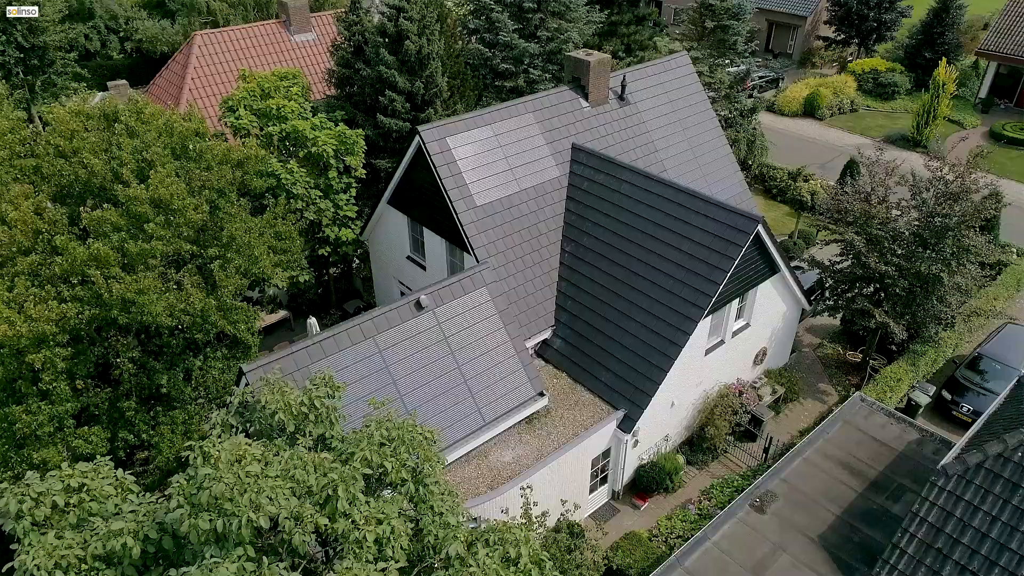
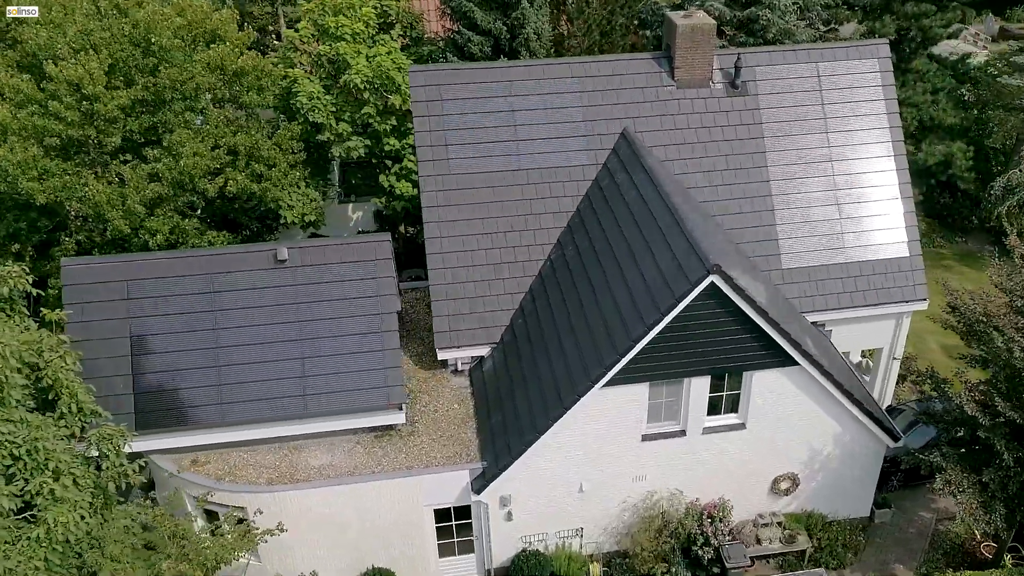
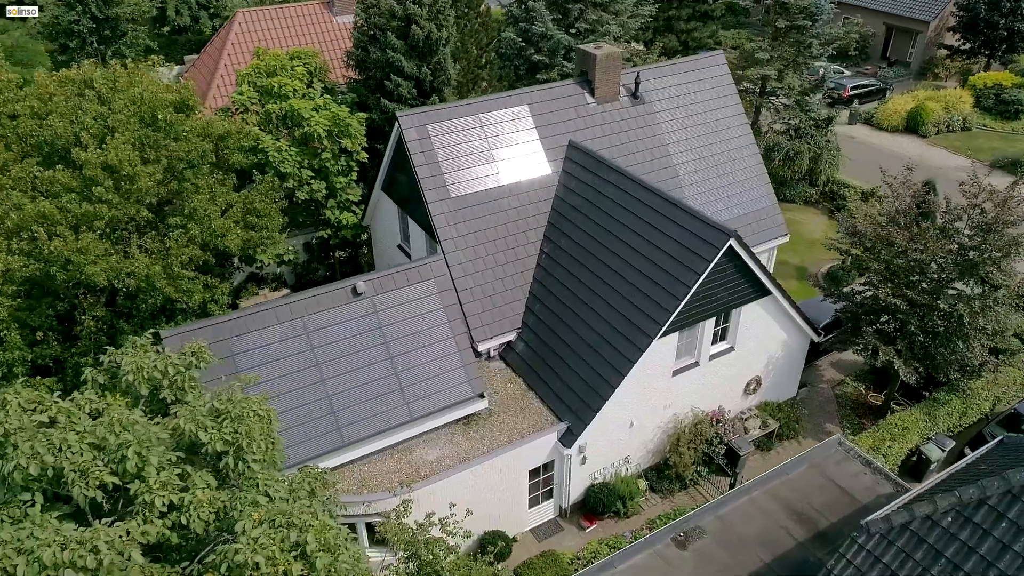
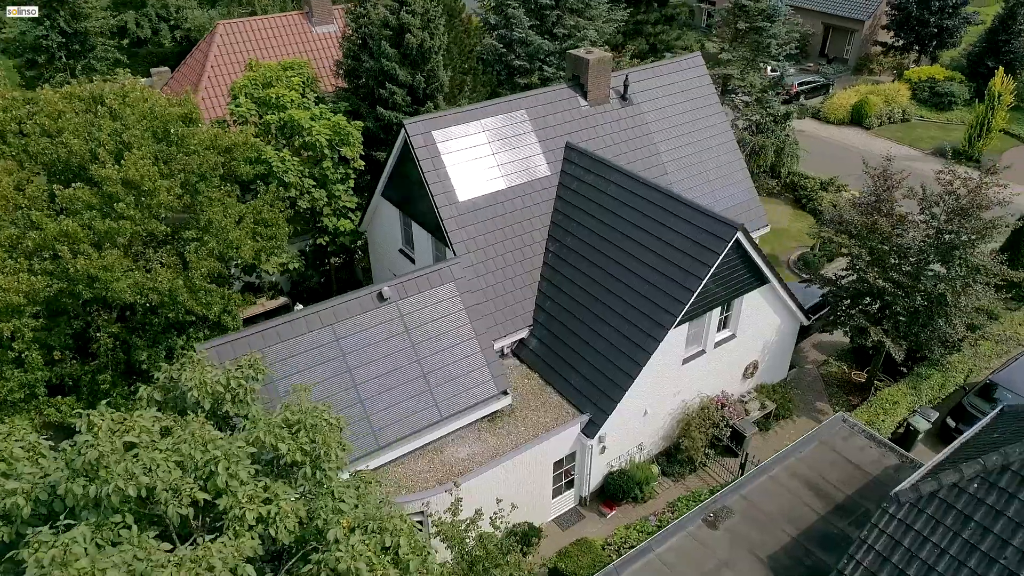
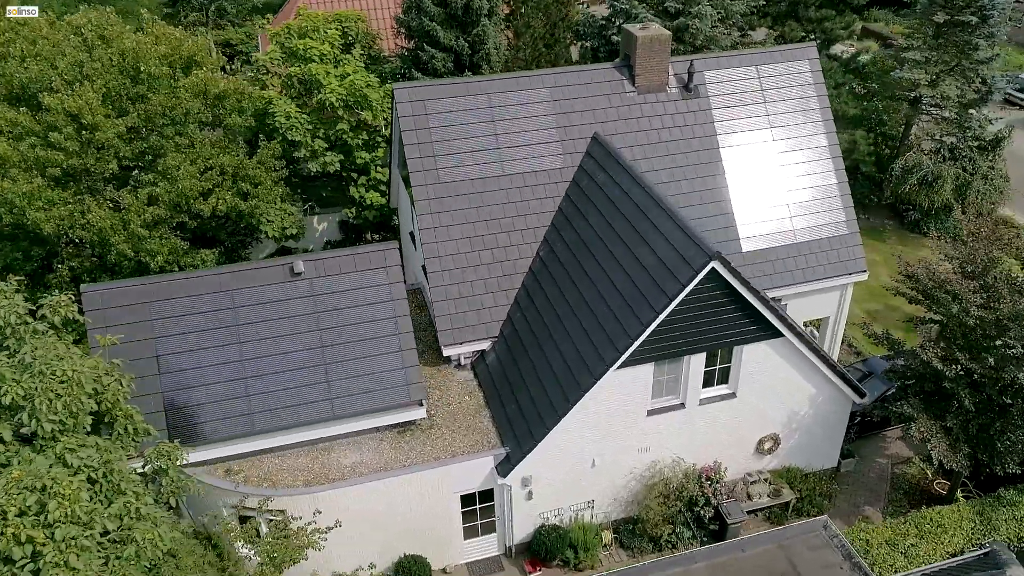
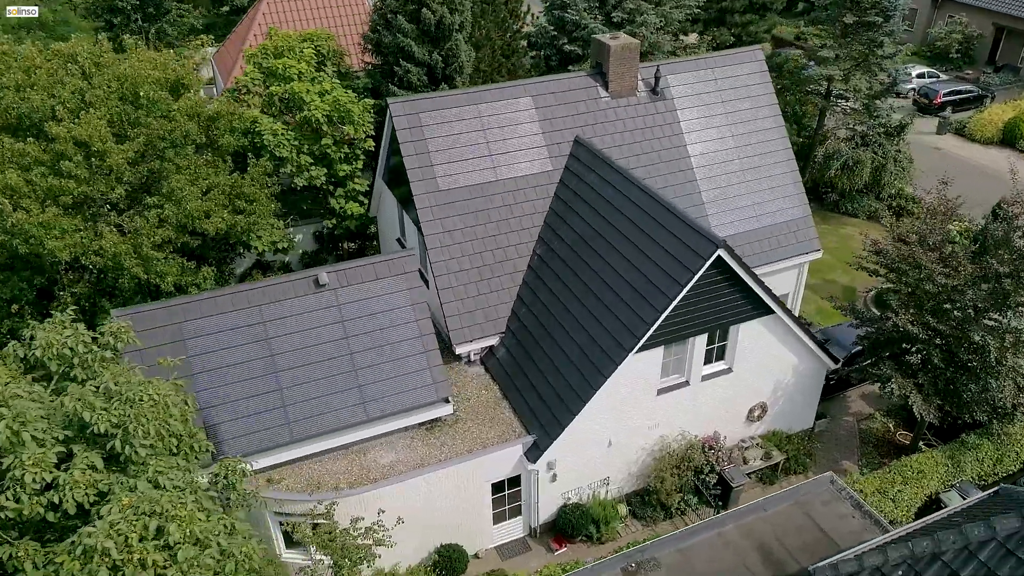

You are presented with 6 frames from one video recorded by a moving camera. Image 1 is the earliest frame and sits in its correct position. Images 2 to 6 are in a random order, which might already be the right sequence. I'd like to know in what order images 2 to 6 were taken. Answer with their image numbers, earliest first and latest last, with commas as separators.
4, 3, 6, 5, 2
